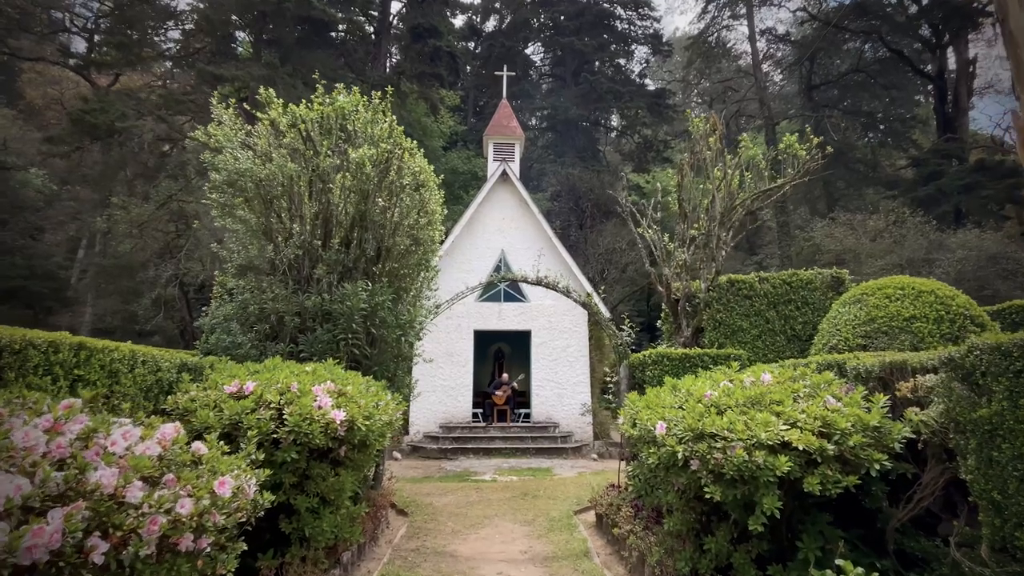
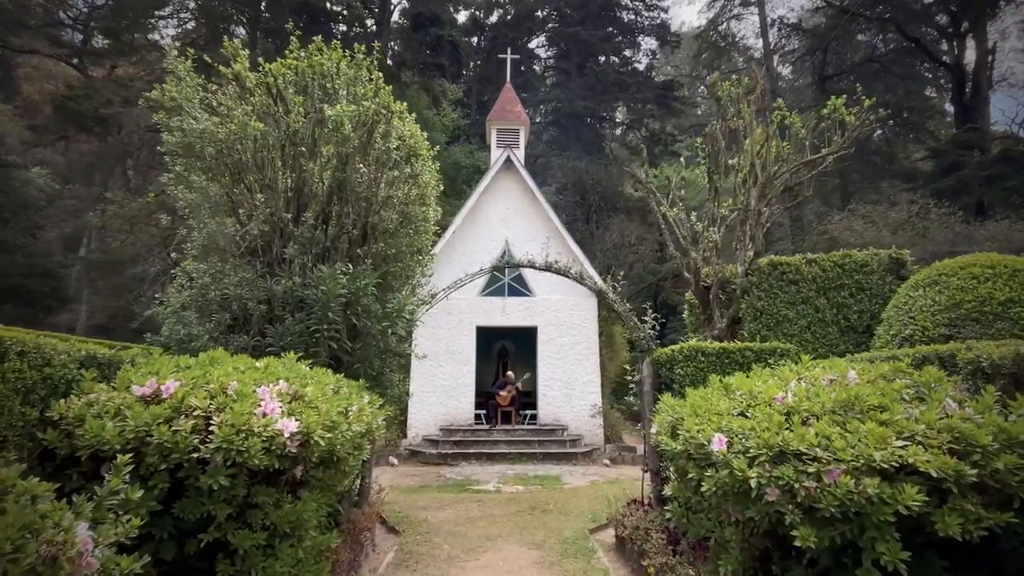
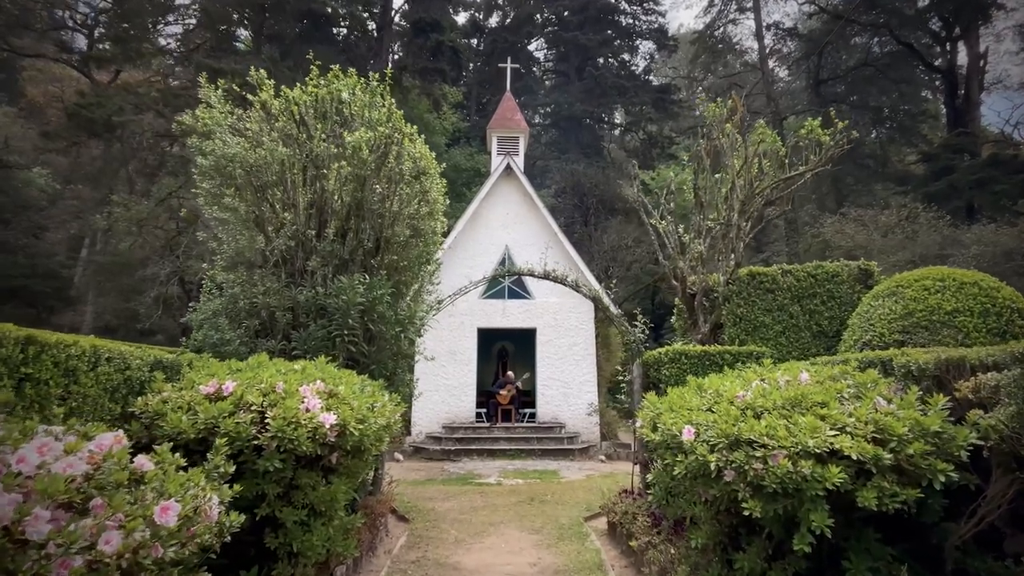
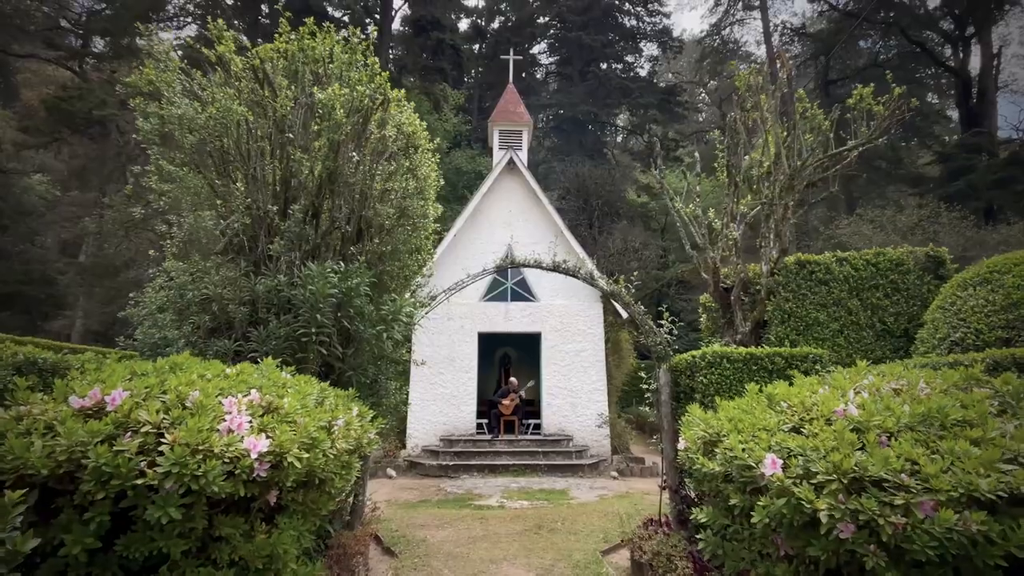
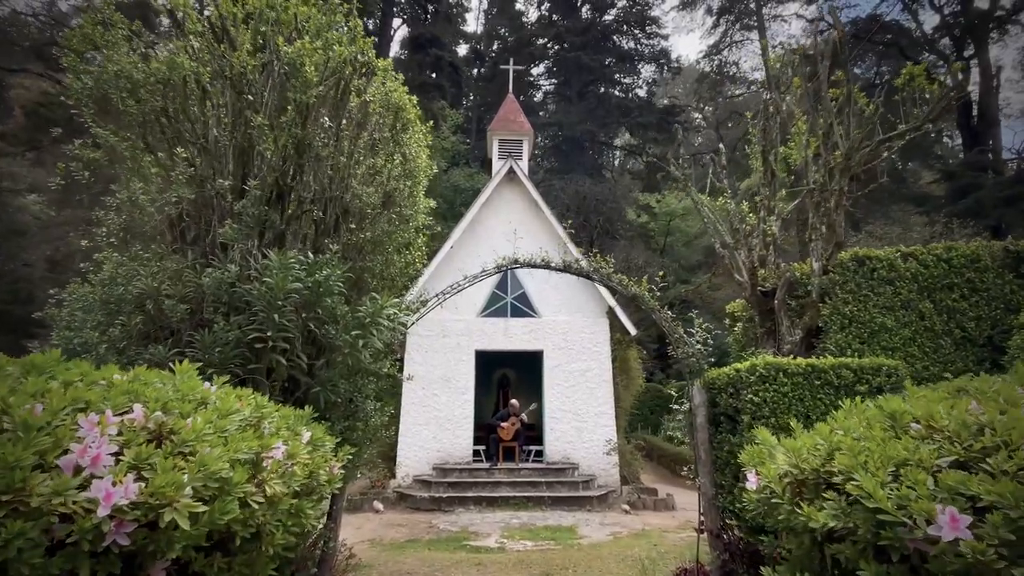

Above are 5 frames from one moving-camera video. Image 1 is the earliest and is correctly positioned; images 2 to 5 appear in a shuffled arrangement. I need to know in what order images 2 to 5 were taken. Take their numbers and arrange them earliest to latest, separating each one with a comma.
3, 2, 4, 5
